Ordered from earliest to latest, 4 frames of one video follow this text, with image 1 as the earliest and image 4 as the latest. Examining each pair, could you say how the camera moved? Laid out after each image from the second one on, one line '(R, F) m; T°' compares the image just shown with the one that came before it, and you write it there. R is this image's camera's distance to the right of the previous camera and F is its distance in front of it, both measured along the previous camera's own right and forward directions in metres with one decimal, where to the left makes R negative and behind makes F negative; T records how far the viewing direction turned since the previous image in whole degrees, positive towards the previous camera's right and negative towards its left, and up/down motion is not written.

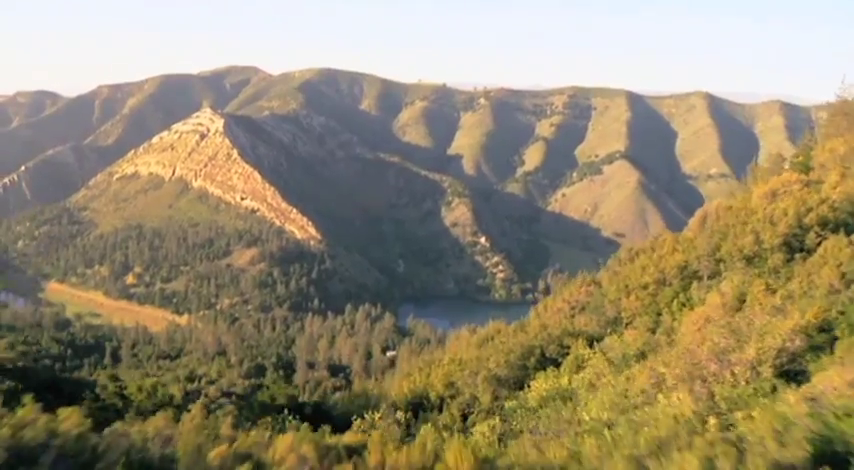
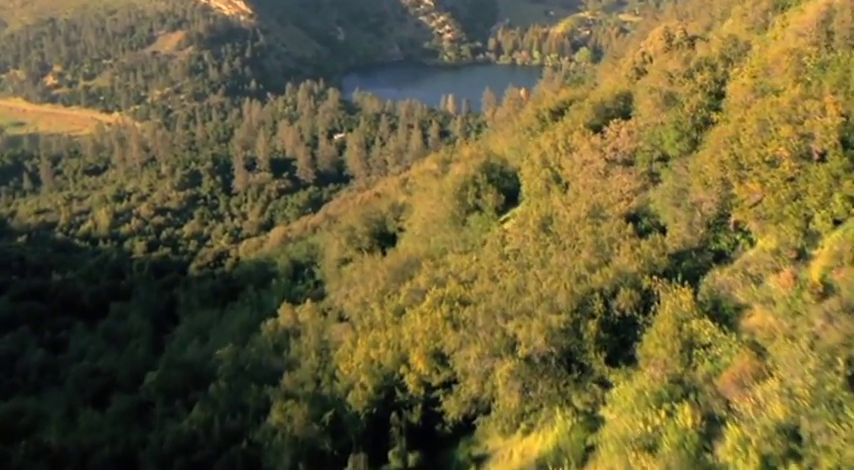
(0.0, +14.6) m; +2°
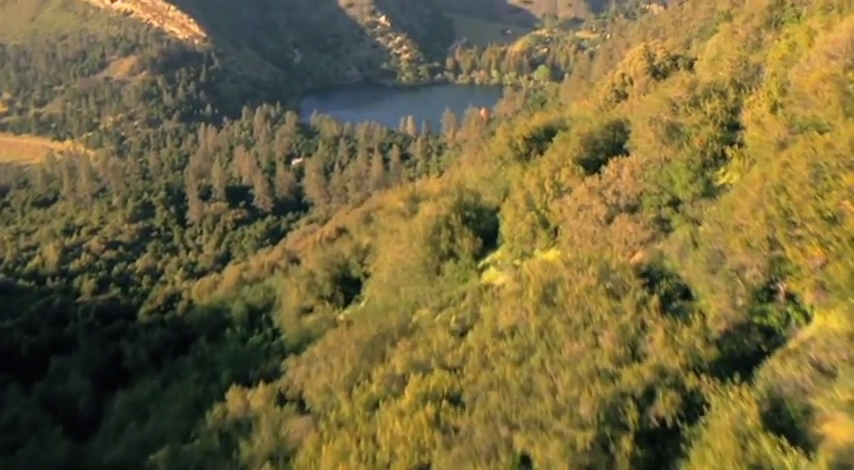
(-0.2, +4.0) m; +2°
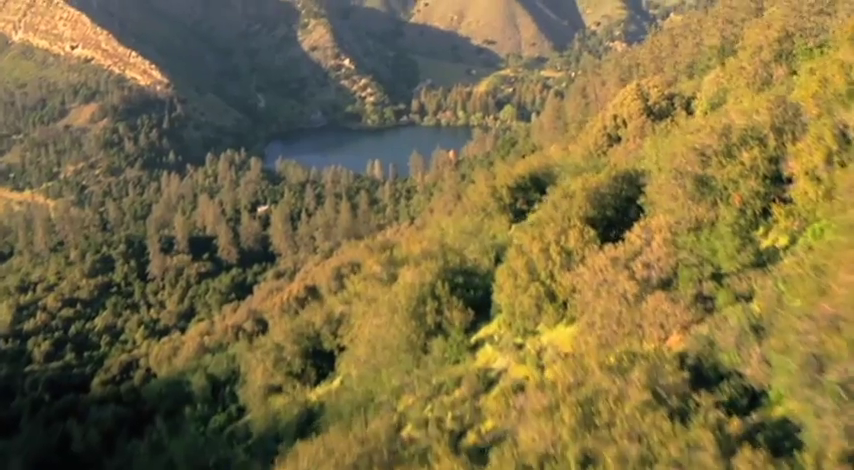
(-0.4, +4.2) m; +2°
